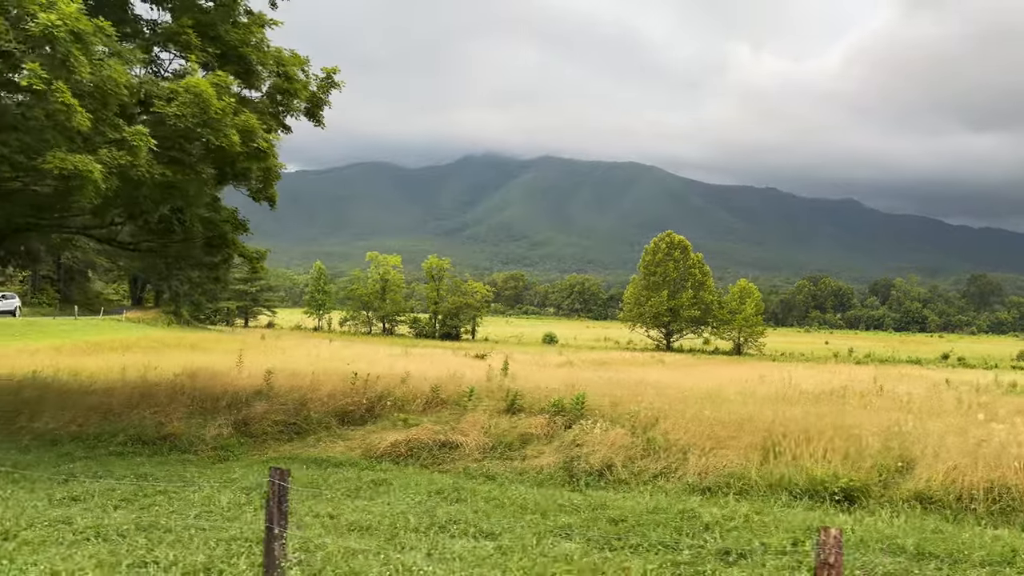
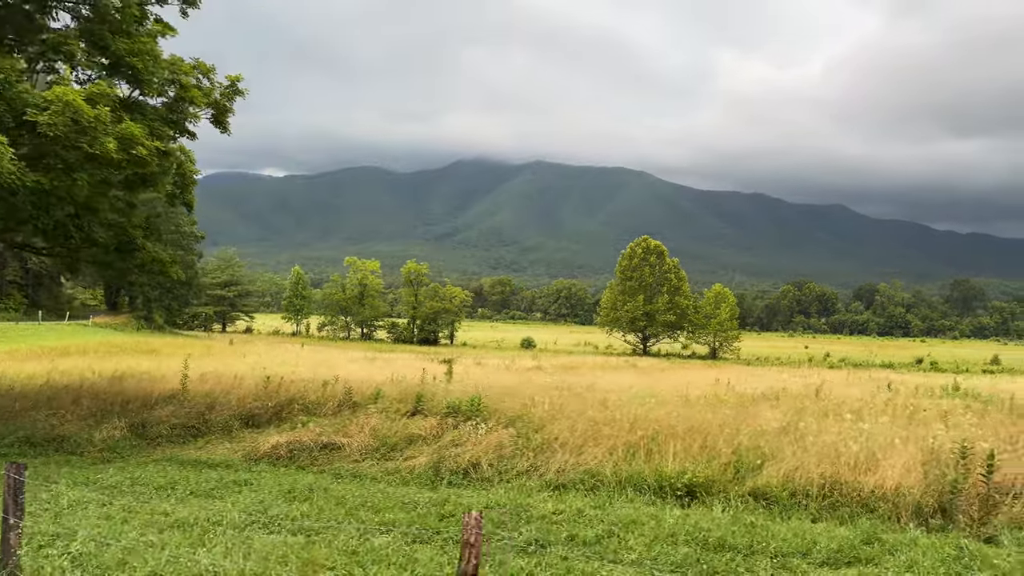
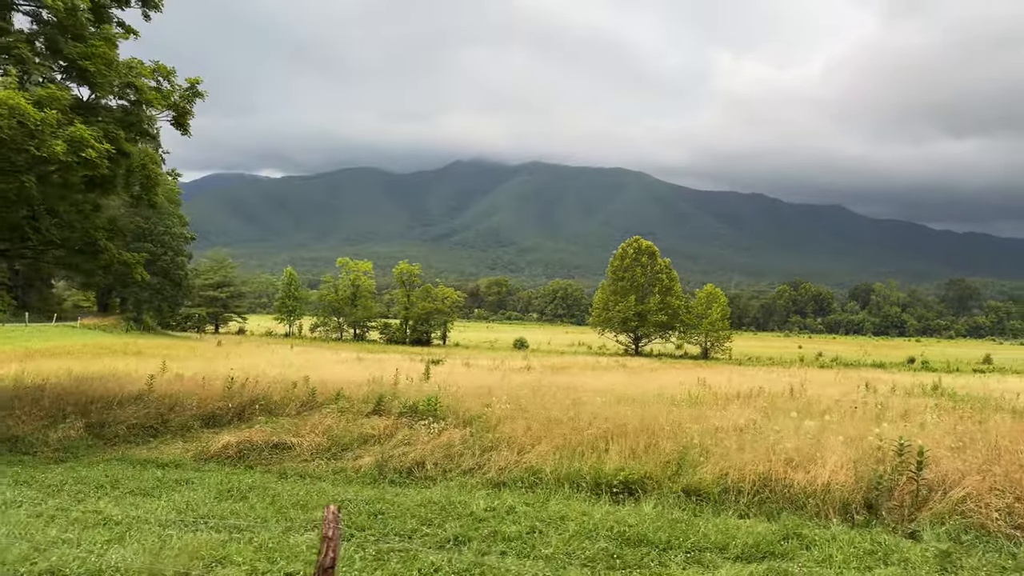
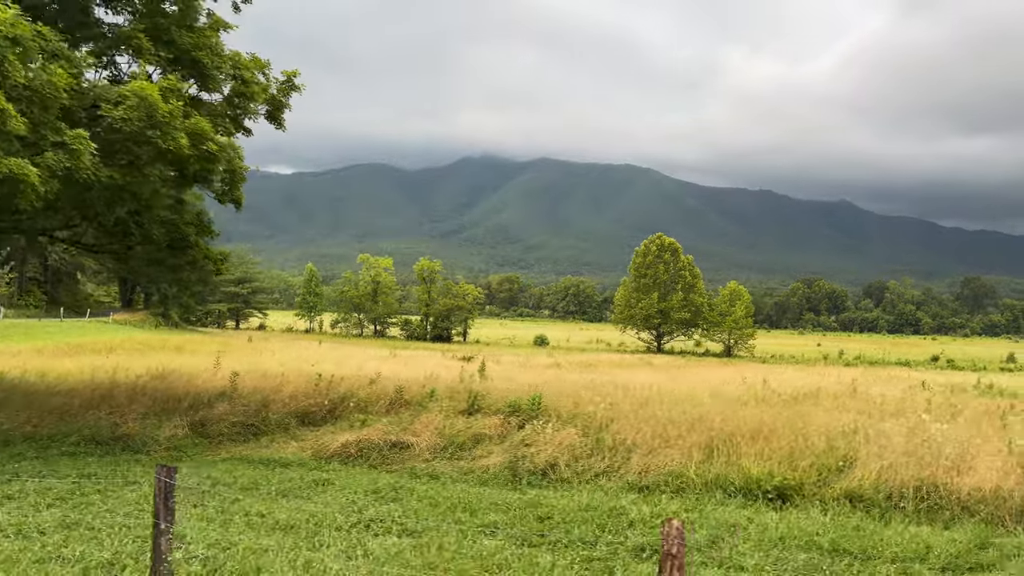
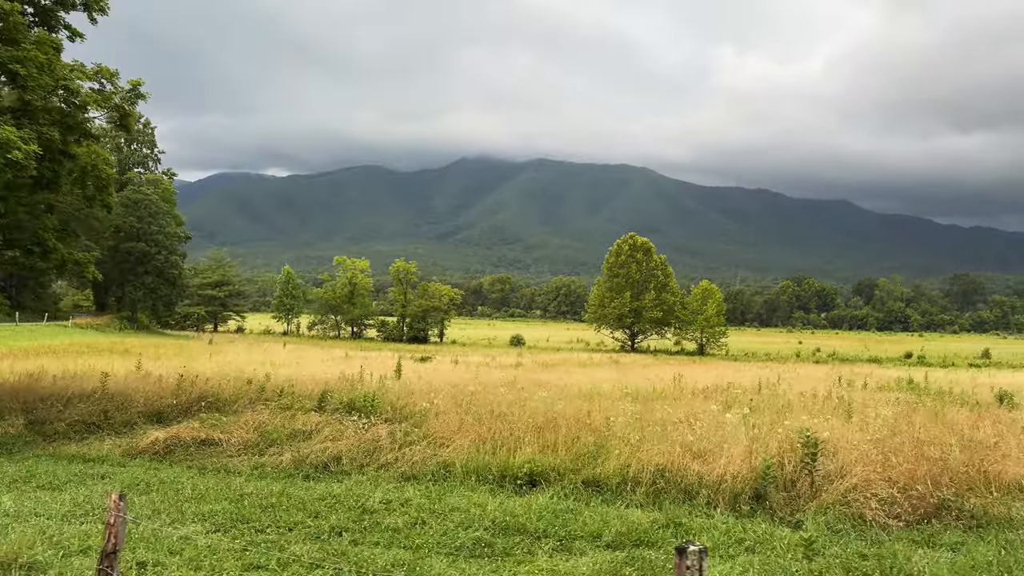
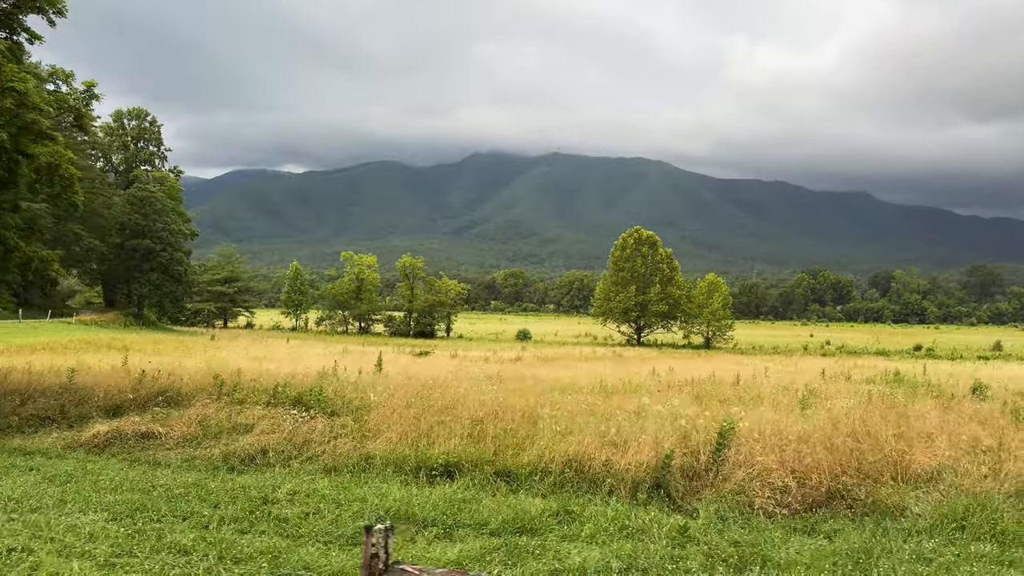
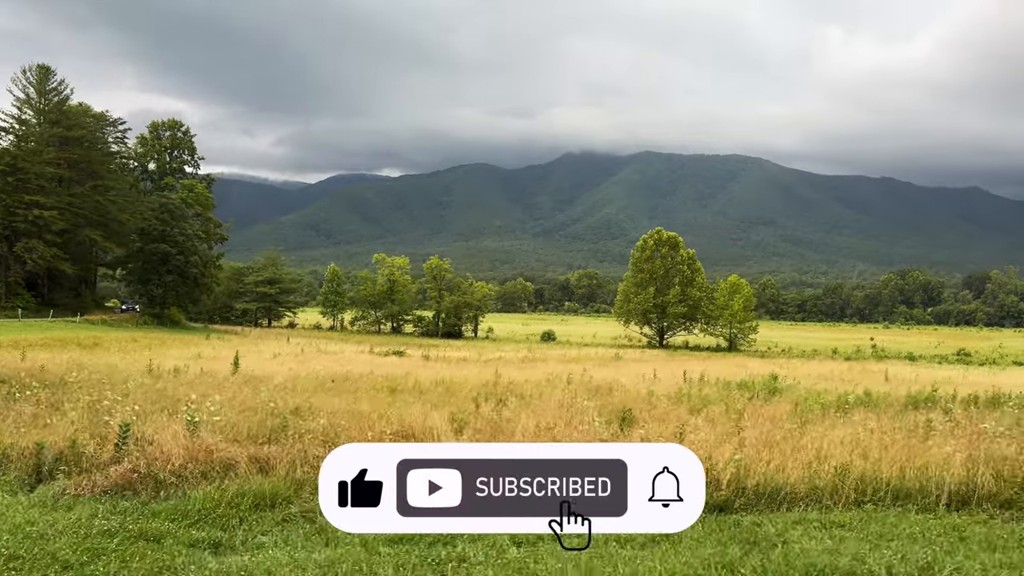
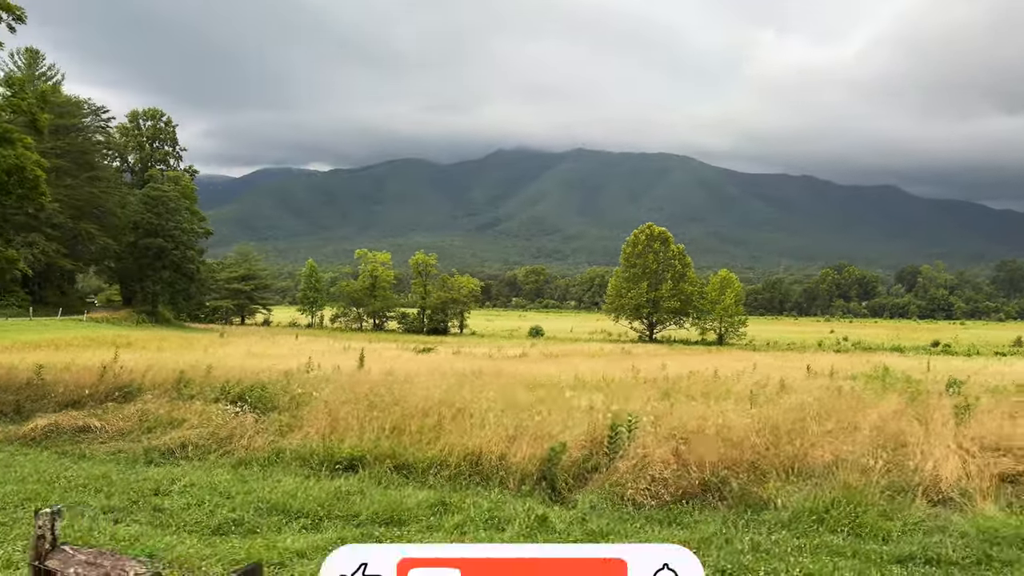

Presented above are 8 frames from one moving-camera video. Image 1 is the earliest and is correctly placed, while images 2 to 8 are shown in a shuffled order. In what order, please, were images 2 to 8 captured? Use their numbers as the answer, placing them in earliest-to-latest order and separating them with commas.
4, 2, 3, 5, 6, 8, 7
